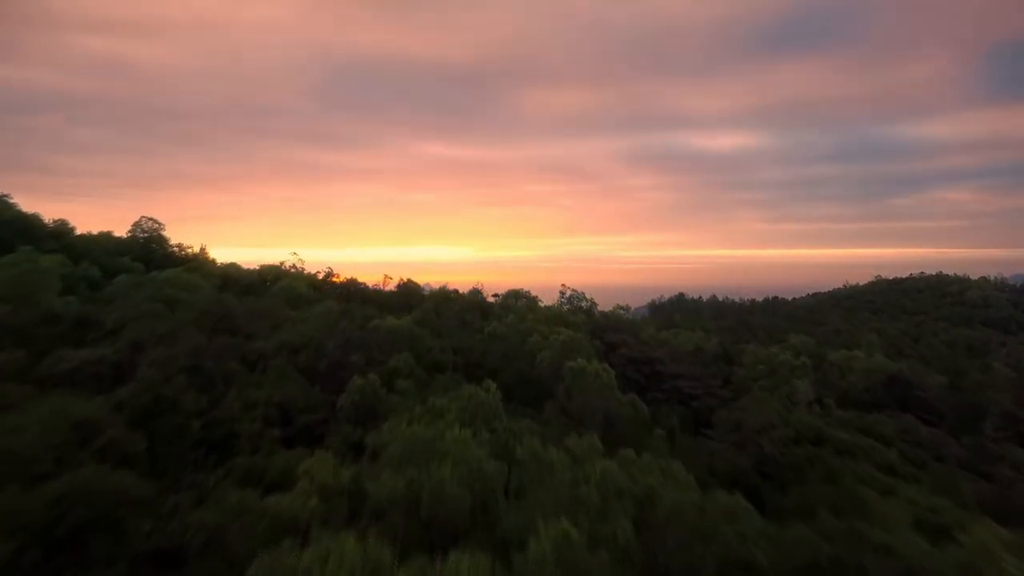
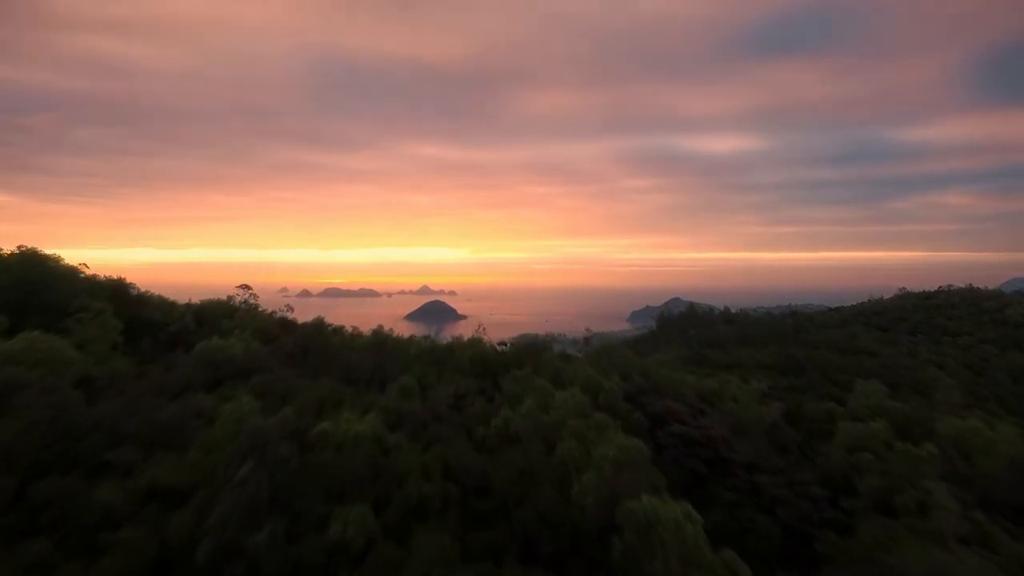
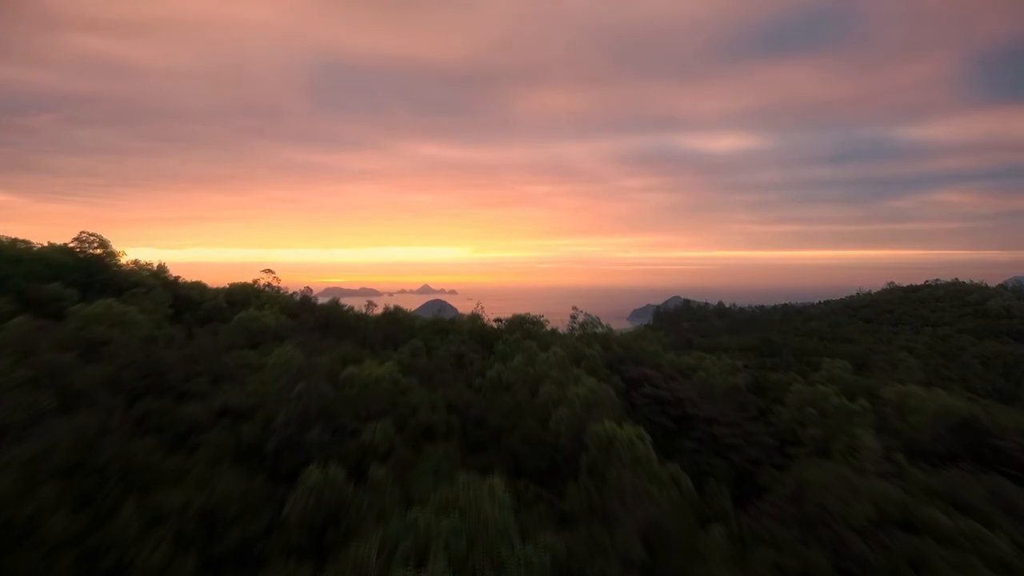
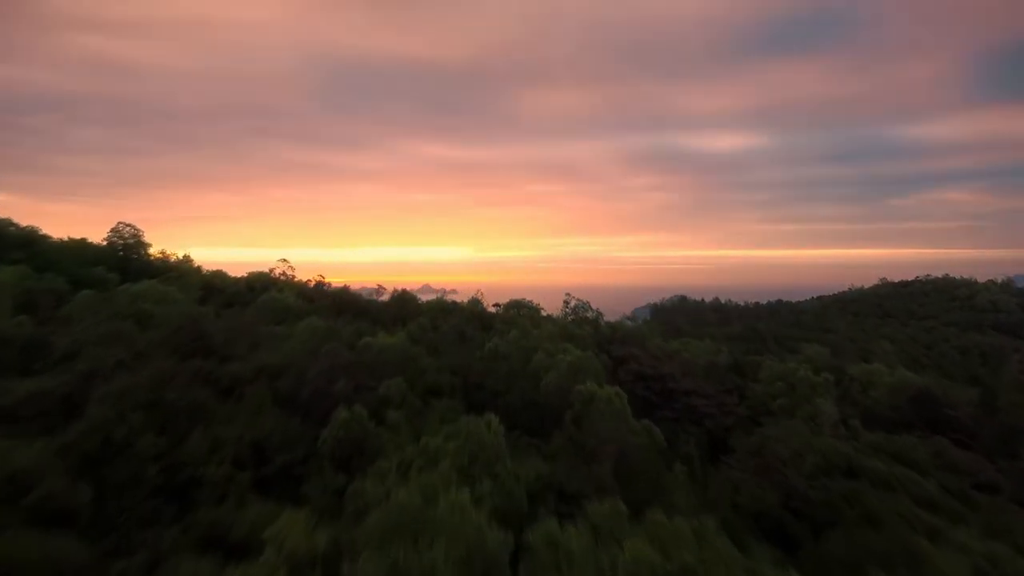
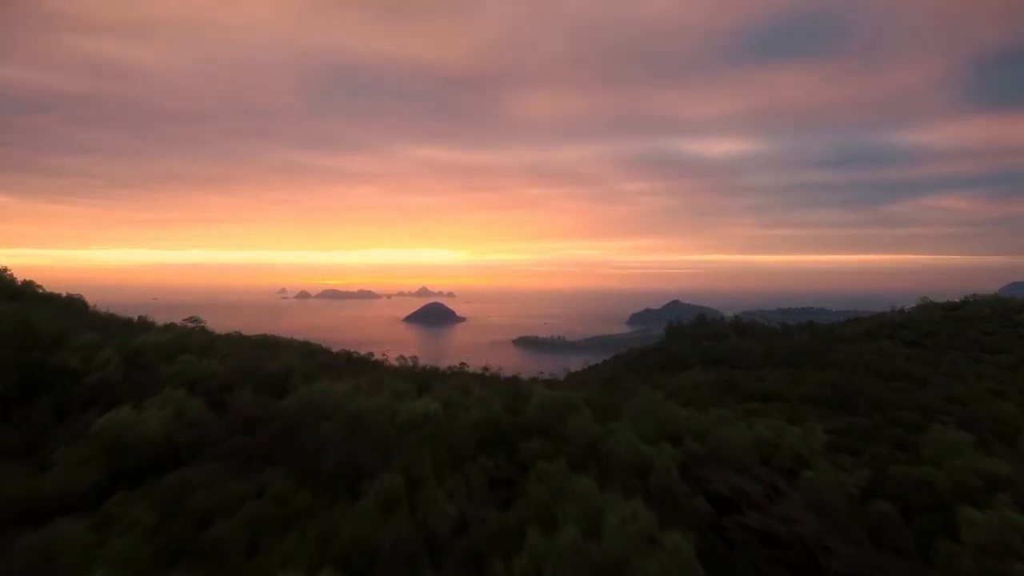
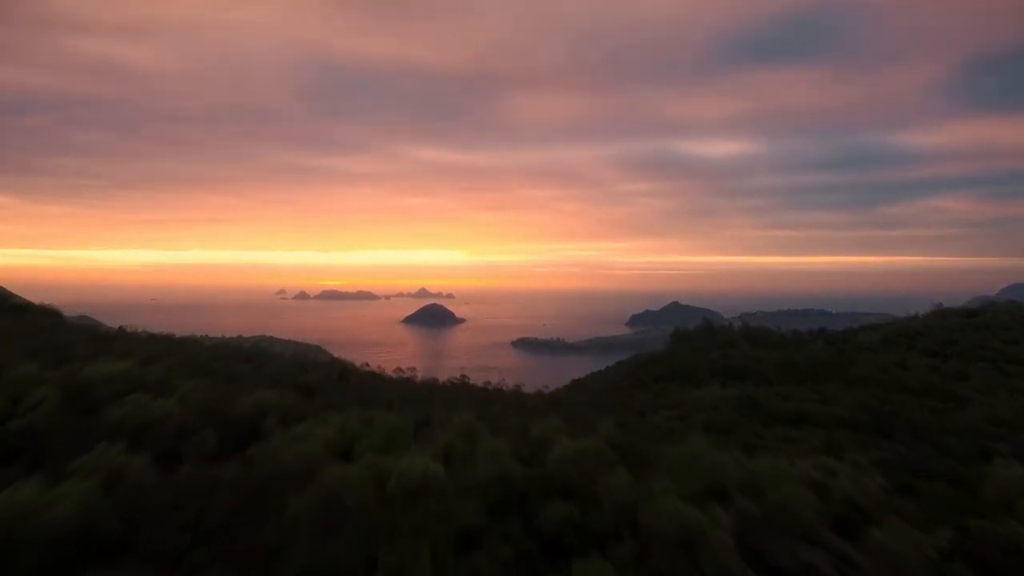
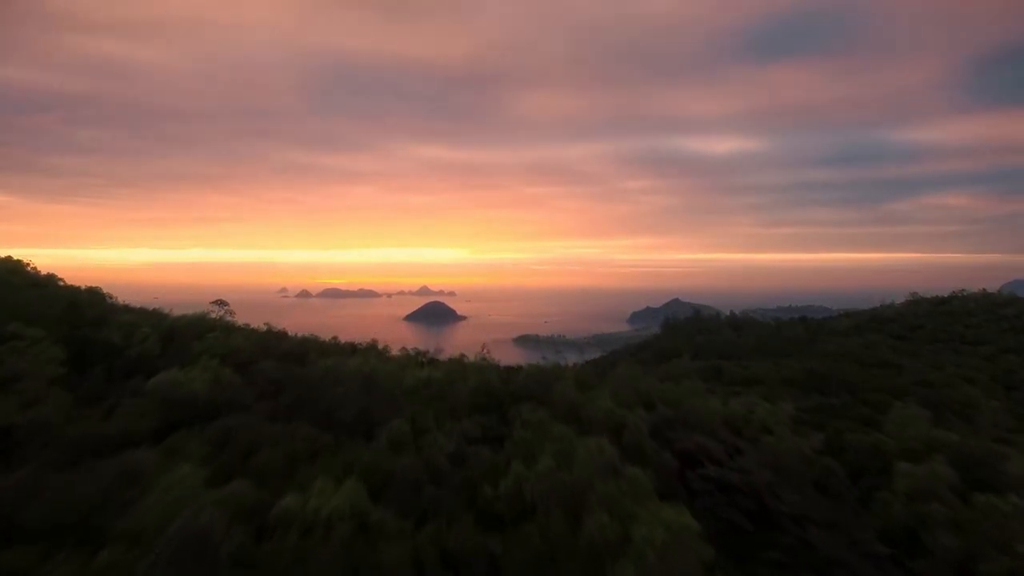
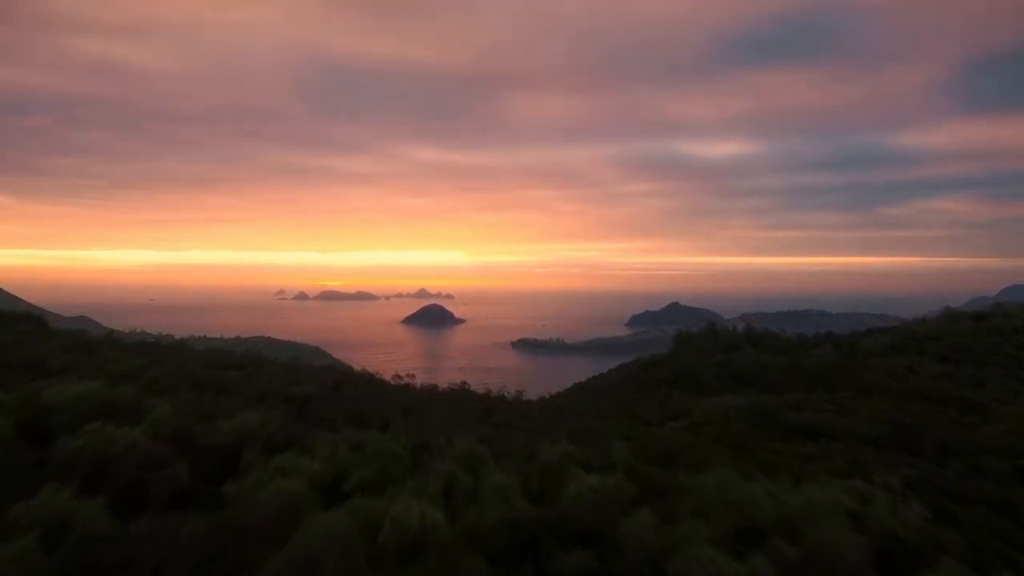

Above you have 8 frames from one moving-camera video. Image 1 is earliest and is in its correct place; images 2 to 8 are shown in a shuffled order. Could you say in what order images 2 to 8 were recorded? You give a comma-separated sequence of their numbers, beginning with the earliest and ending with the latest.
4, 3, 2, 7, 5, 6, 8
